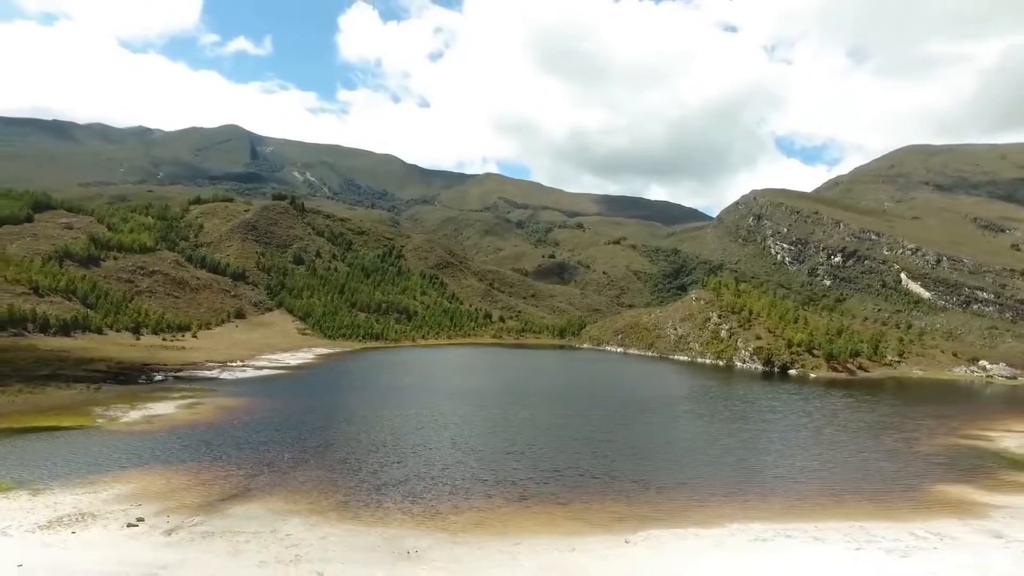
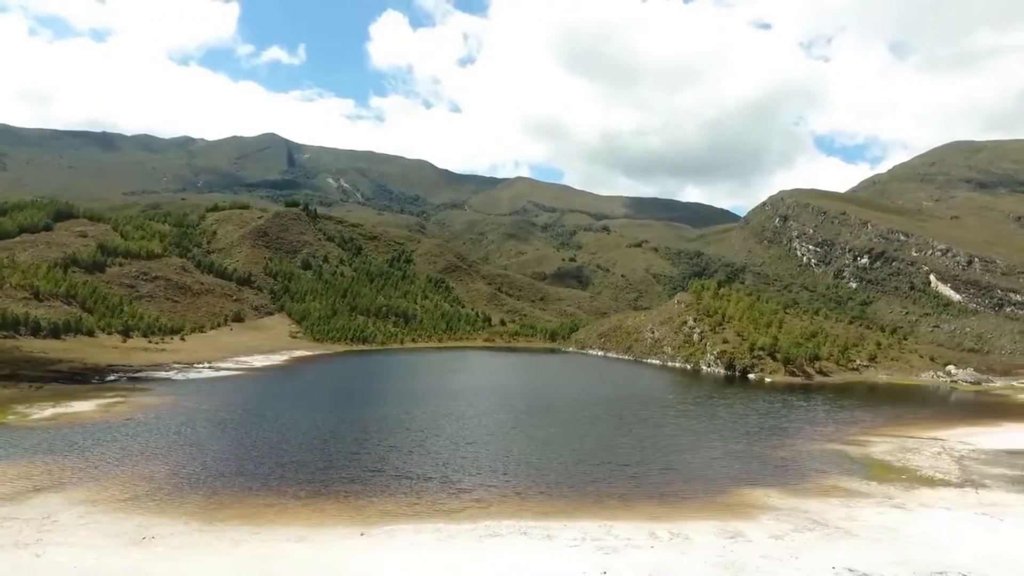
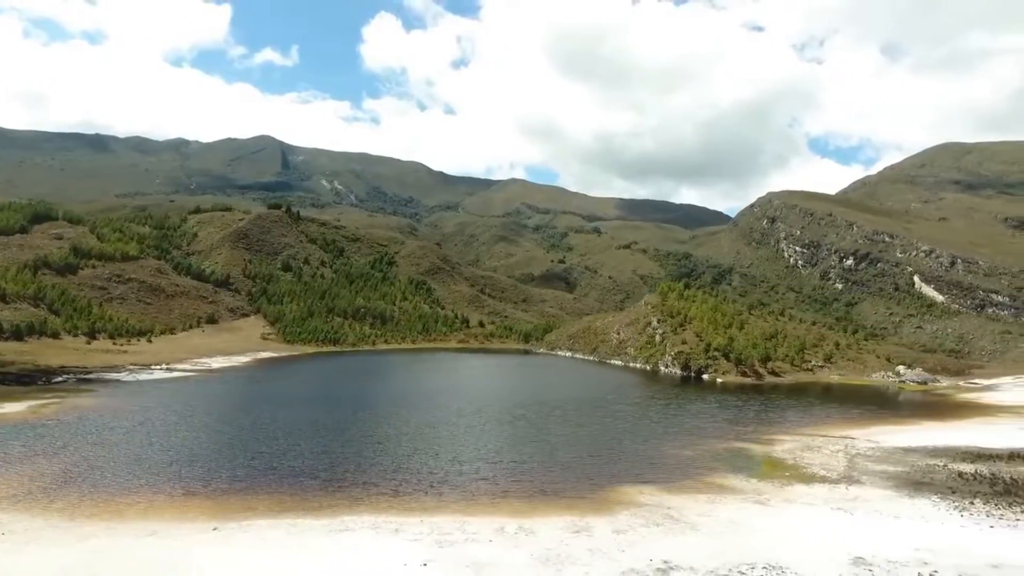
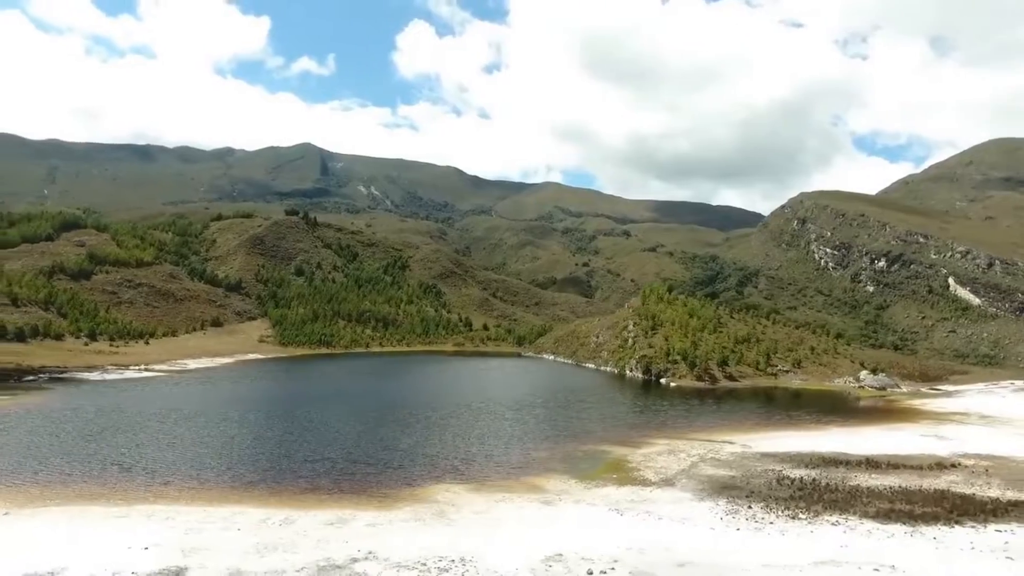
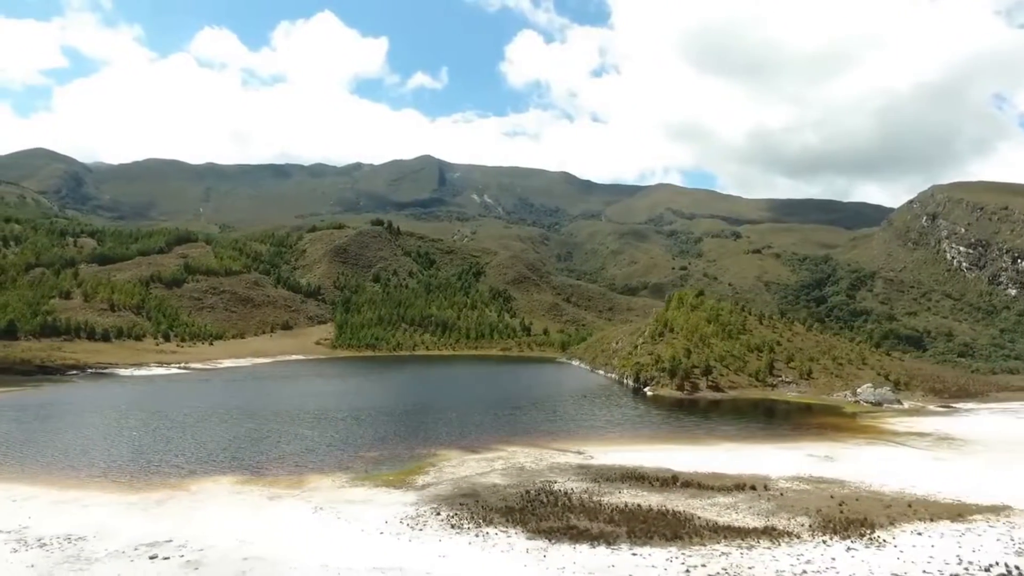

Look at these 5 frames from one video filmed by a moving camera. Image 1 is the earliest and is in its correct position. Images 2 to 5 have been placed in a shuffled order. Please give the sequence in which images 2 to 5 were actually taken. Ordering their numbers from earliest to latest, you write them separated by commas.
2, 3, 4, 5
